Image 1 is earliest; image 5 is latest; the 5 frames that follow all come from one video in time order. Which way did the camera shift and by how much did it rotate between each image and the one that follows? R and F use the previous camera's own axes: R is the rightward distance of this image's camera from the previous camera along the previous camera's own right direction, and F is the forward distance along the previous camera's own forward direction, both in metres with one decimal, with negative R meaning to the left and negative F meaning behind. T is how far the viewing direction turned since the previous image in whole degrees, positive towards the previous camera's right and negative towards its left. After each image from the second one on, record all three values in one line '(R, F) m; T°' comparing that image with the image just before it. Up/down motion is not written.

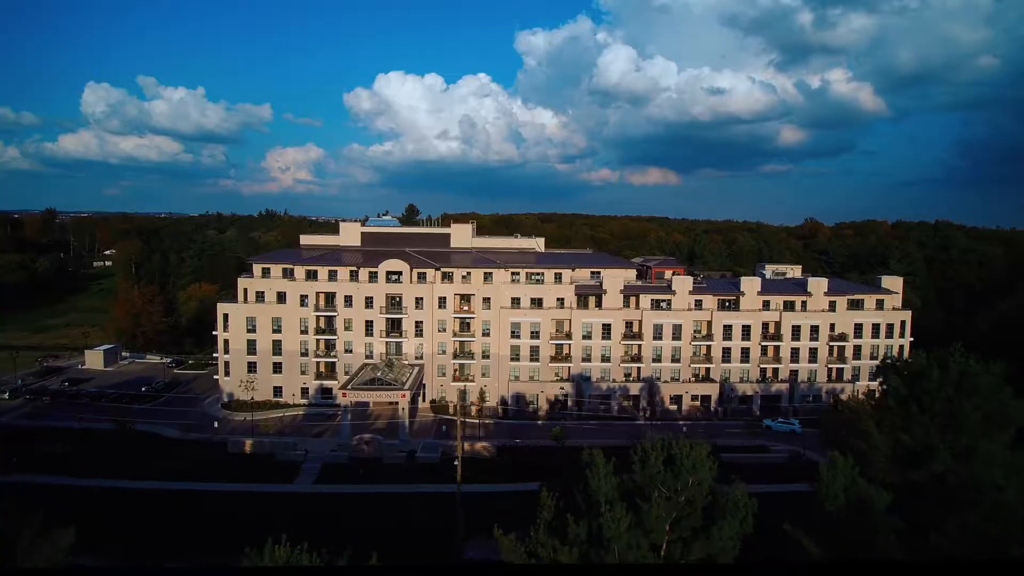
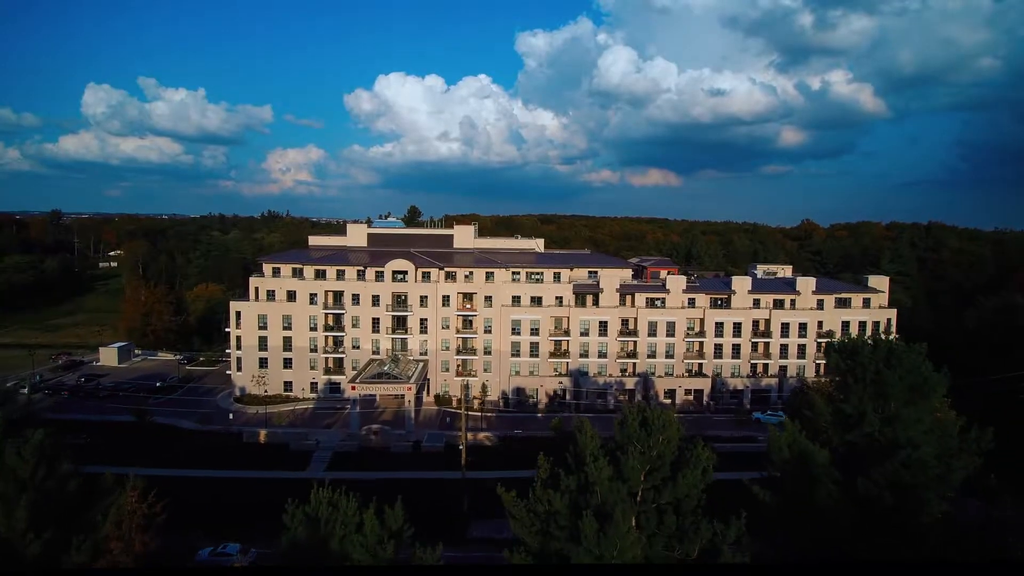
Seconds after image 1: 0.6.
(0.0, -0.9) m; 0°
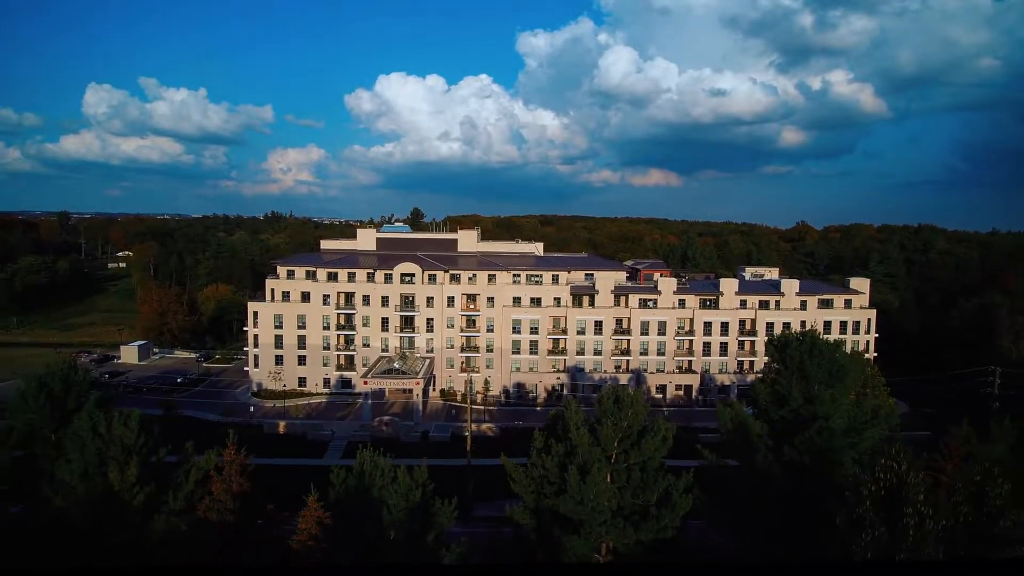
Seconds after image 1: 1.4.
(0.0, -1.3) m; 0°
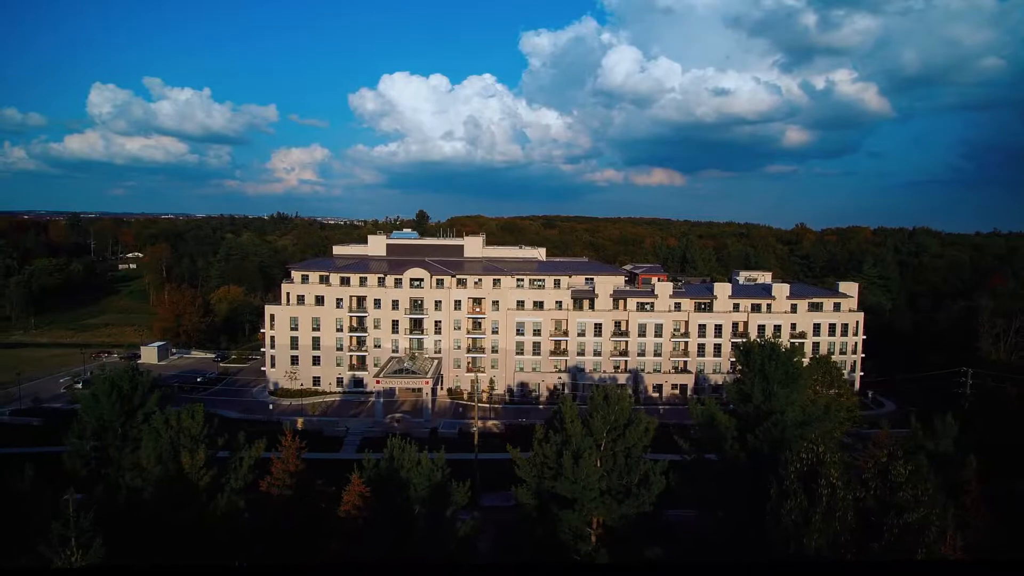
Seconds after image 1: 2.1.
(0.0, -1.2) m; 0°
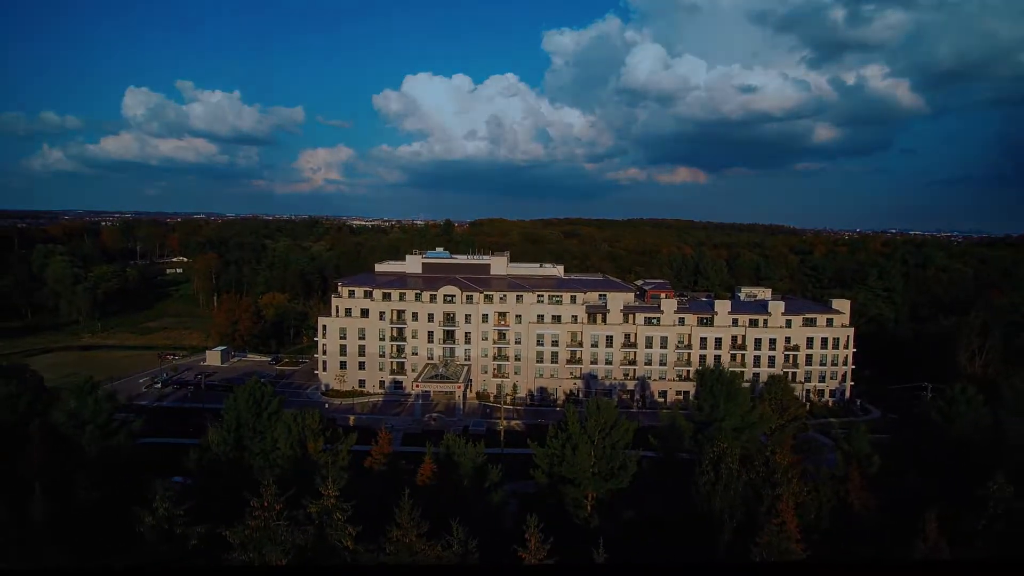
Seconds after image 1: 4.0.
(0.0, -3.1) m; -2°
